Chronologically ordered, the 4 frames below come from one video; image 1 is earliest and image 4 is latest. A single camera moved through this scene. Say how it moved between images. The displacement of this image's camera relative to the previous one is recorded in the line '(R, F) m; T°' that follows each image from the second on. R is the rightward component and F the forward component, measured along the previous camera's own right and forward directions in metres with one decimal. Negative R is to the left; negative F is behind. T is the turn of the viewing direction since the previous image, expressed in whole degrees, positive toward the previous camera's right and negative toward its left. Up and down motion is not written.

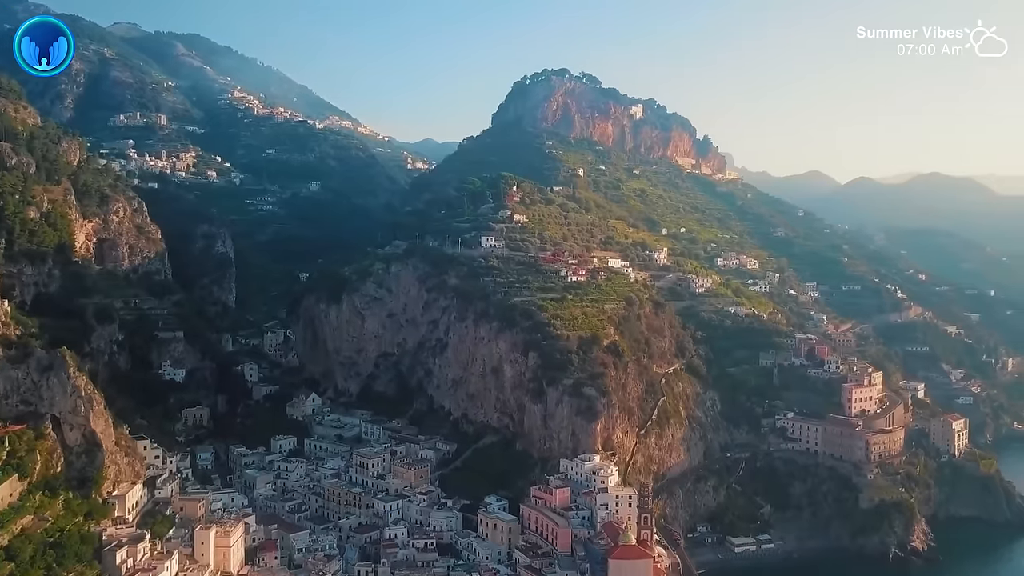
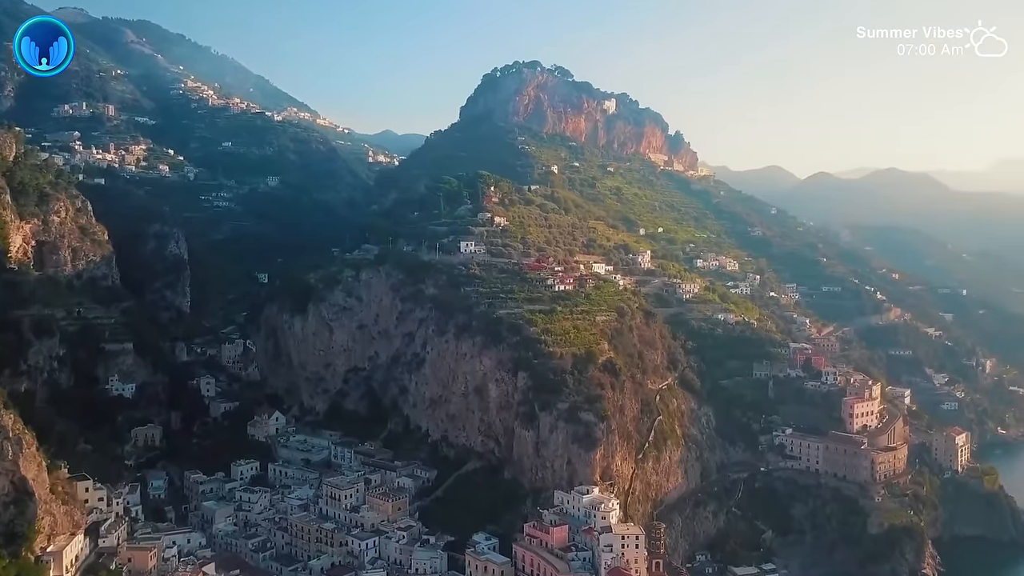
(-1.4, +4.2) m; +3°
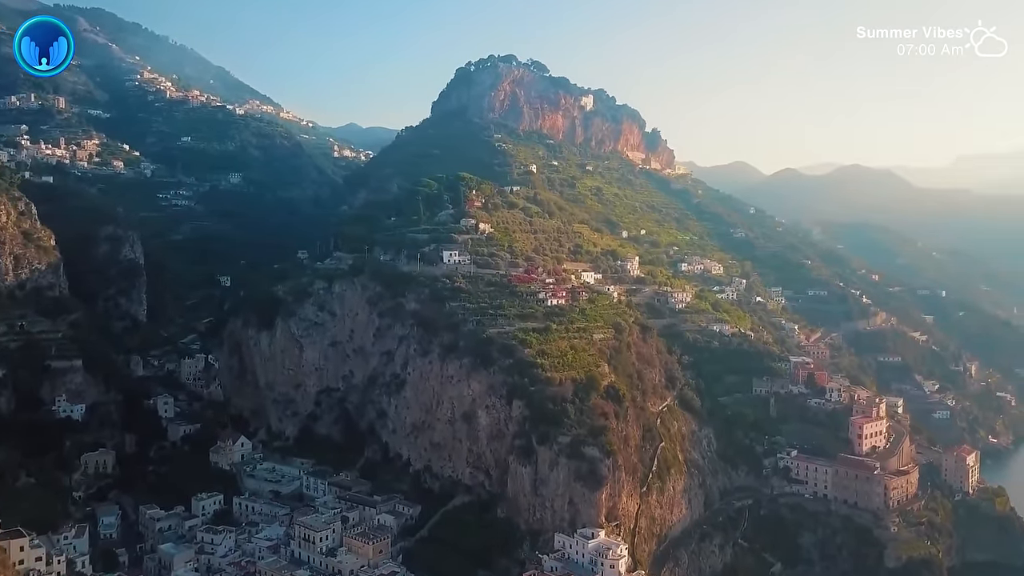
(-1.3, +4.1) m; +2°
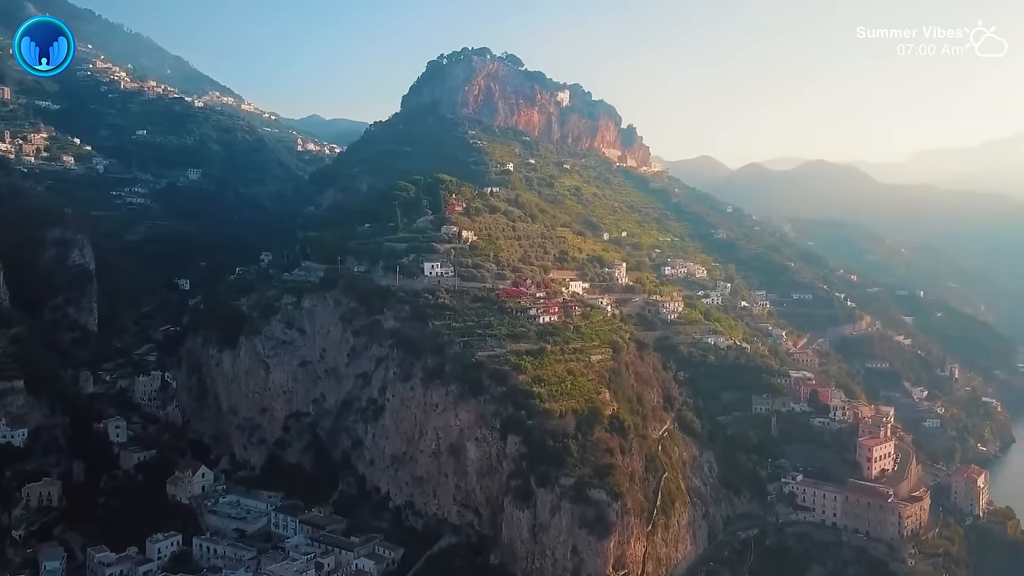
(-1.2, +3.9) m; +2°
